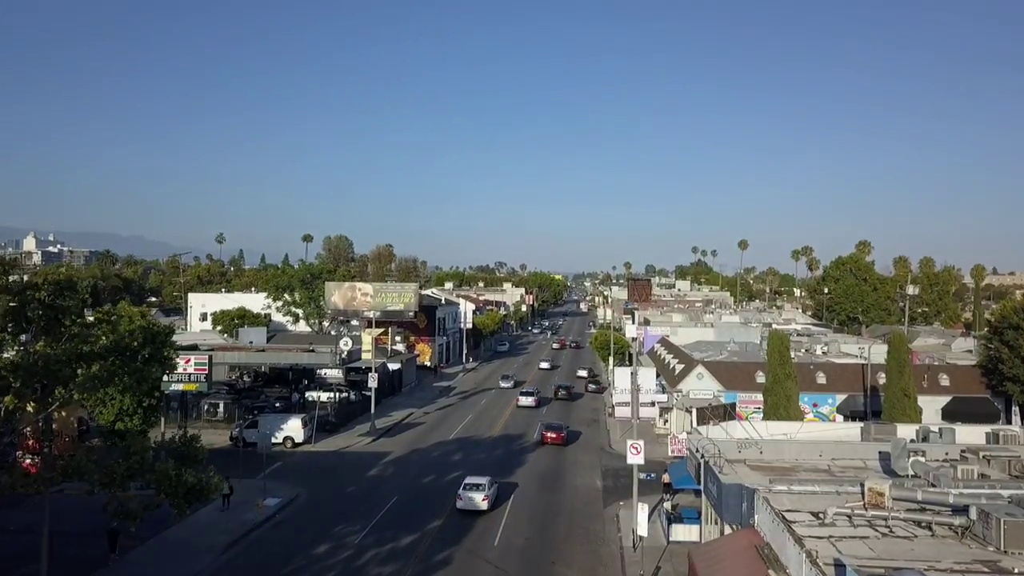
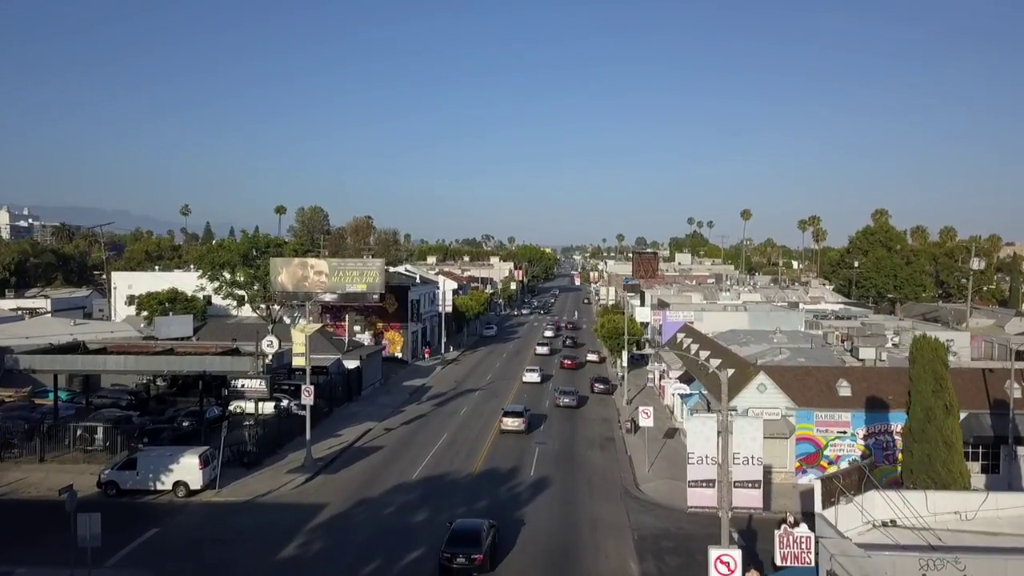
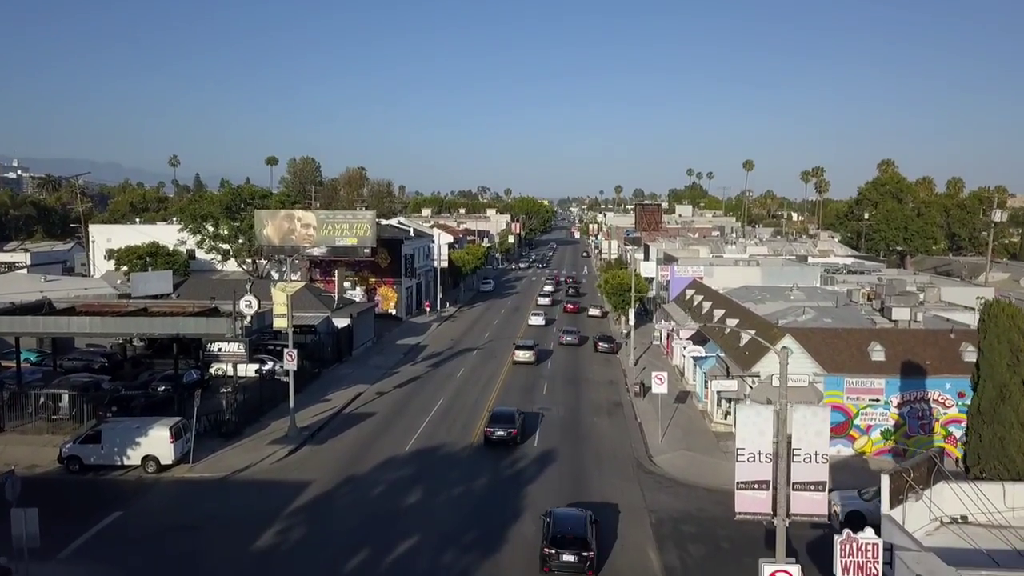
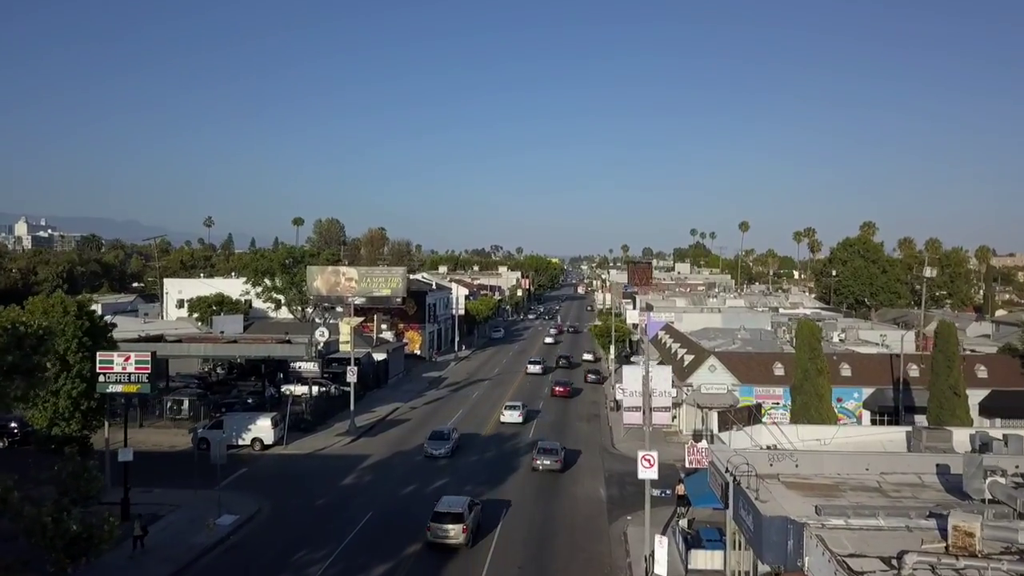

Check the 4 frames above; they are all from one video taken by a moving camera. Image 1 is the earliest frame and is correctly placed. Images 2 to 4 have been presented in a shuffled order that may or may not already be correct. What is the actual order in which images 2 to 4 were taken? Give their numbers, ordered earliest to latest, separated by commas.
4, 2, 3
